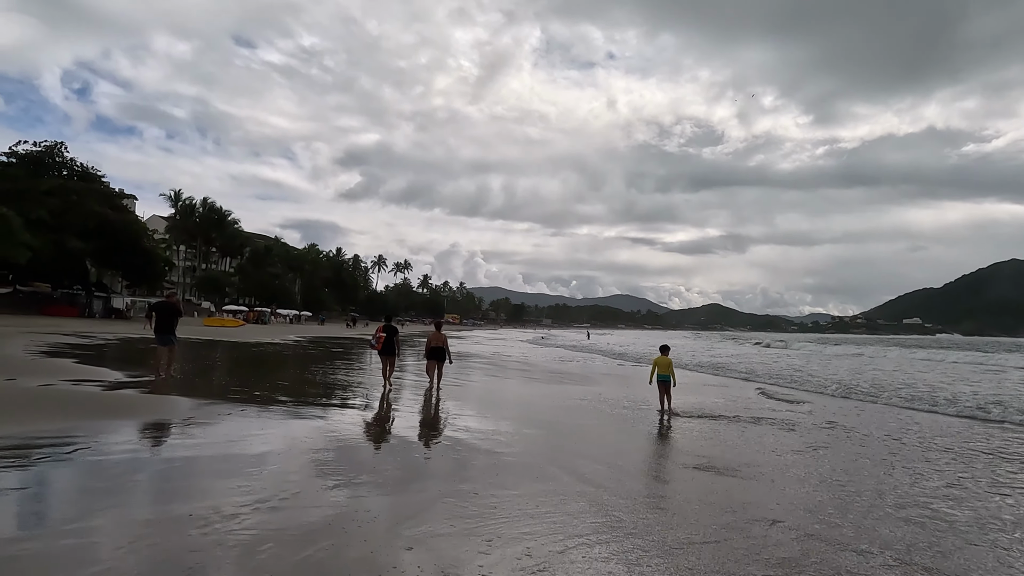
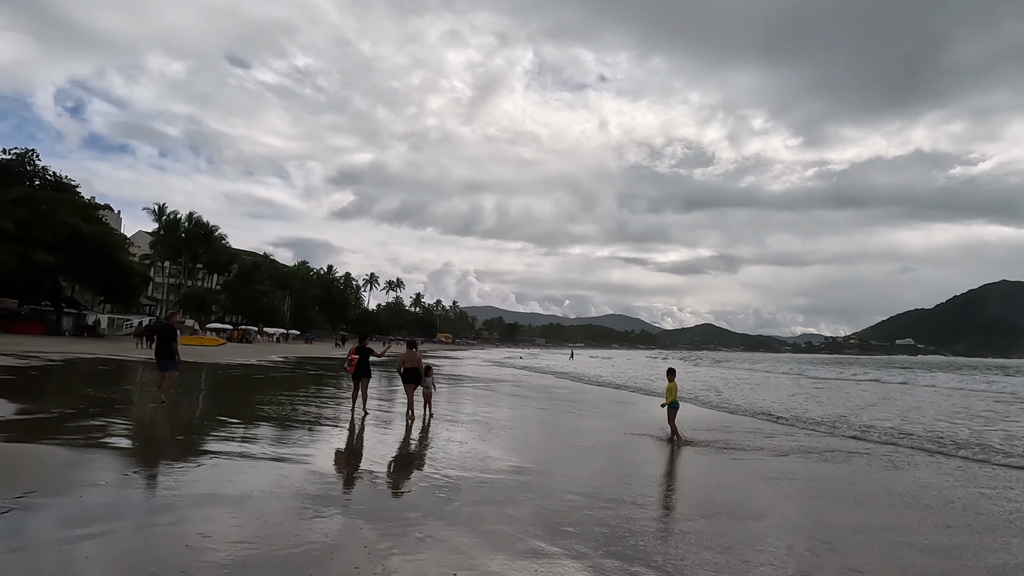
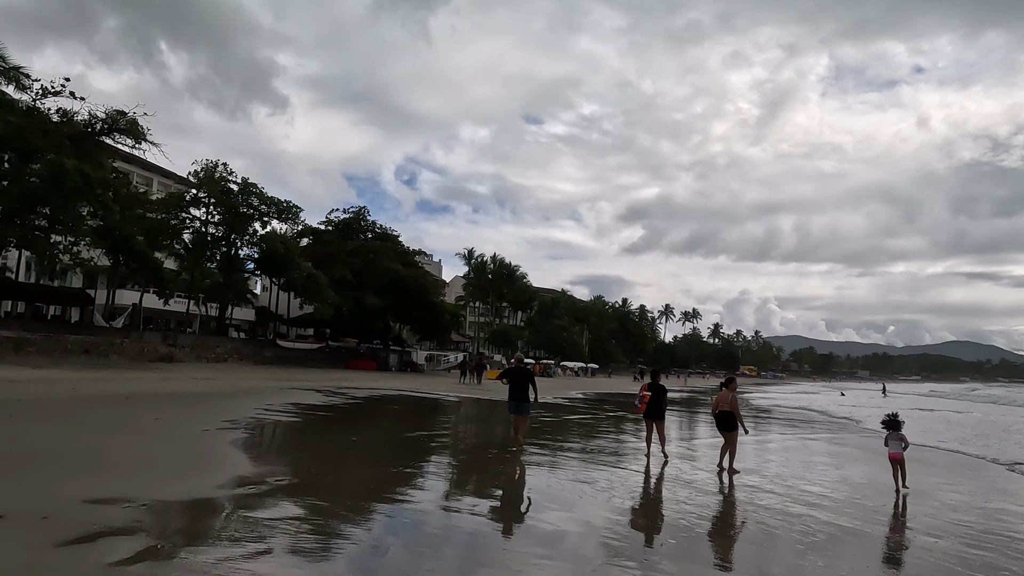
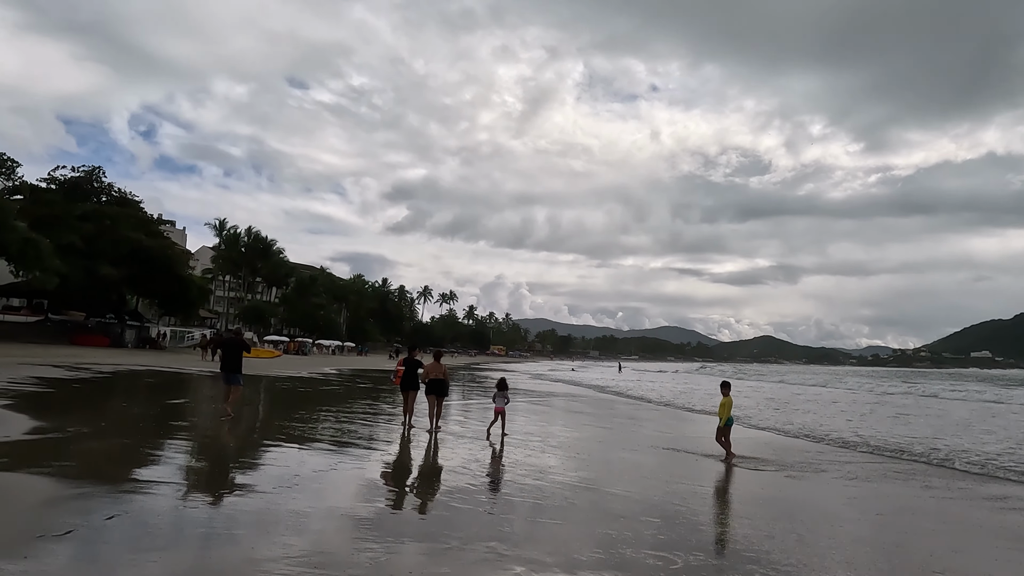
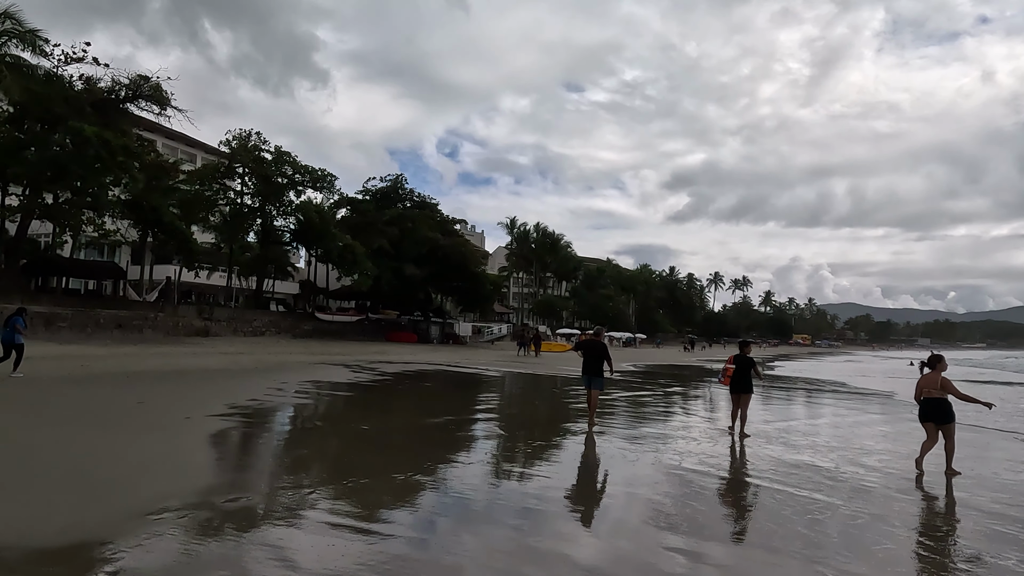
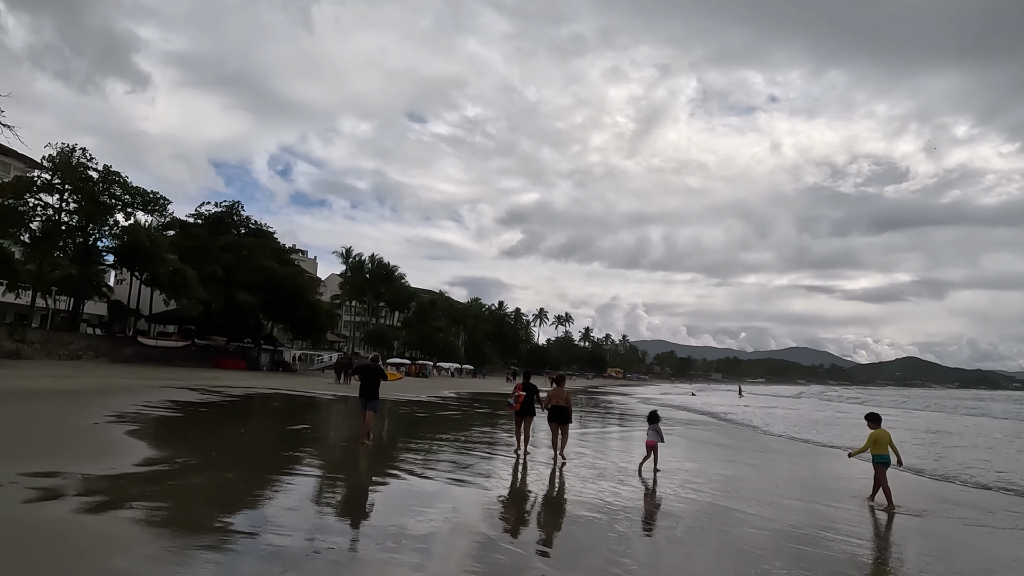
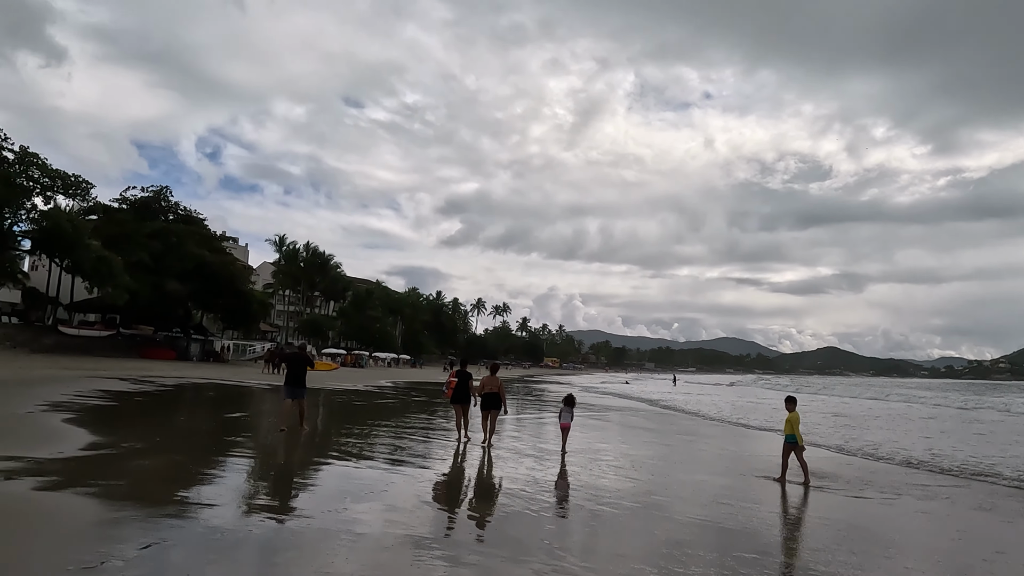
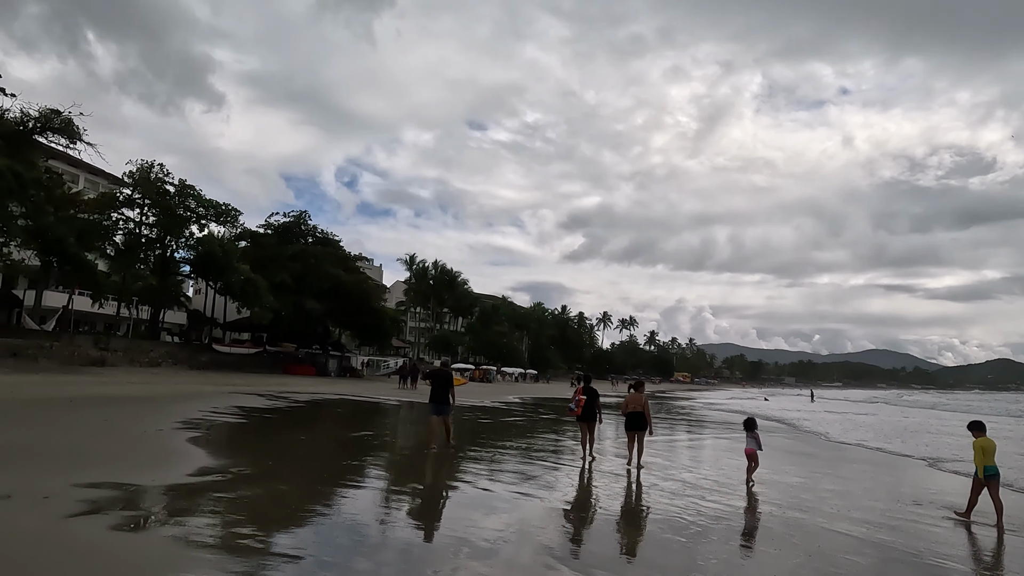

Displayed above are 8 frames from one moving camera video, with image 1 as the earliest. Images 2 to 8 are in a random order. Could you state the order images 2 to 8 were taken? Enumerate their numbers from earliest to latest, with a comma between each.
2, 4, 7, 6, 8, 3, 5
